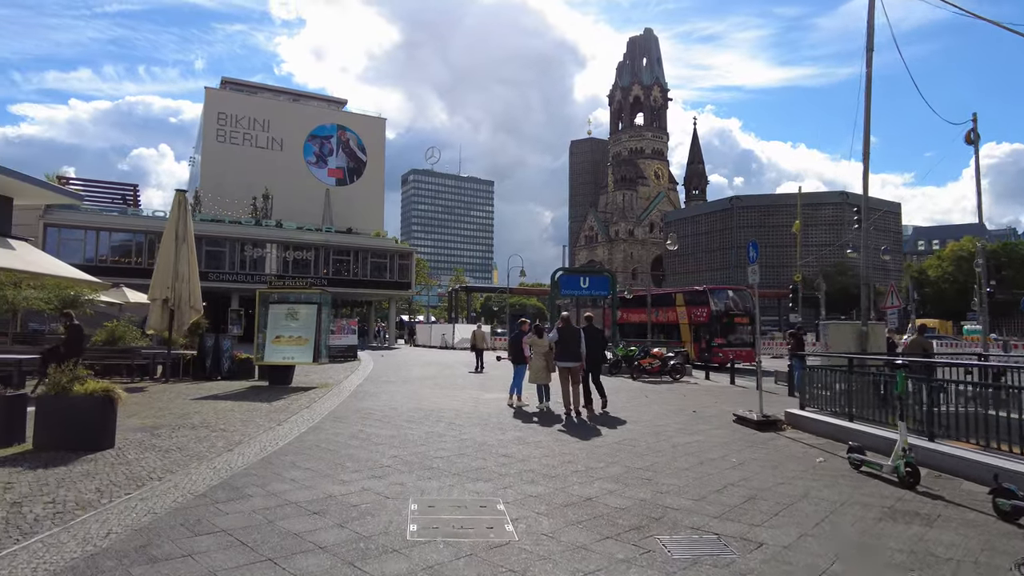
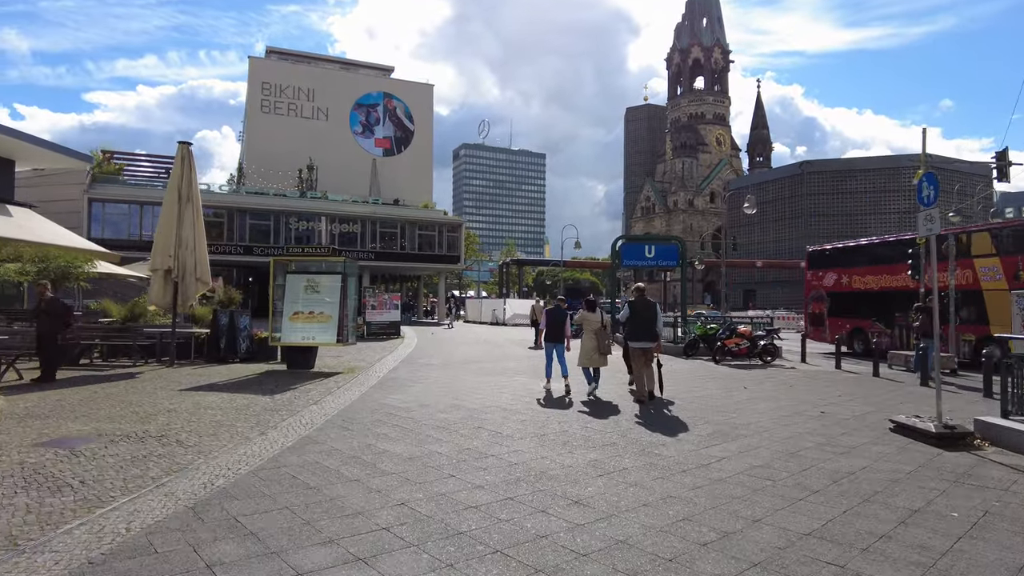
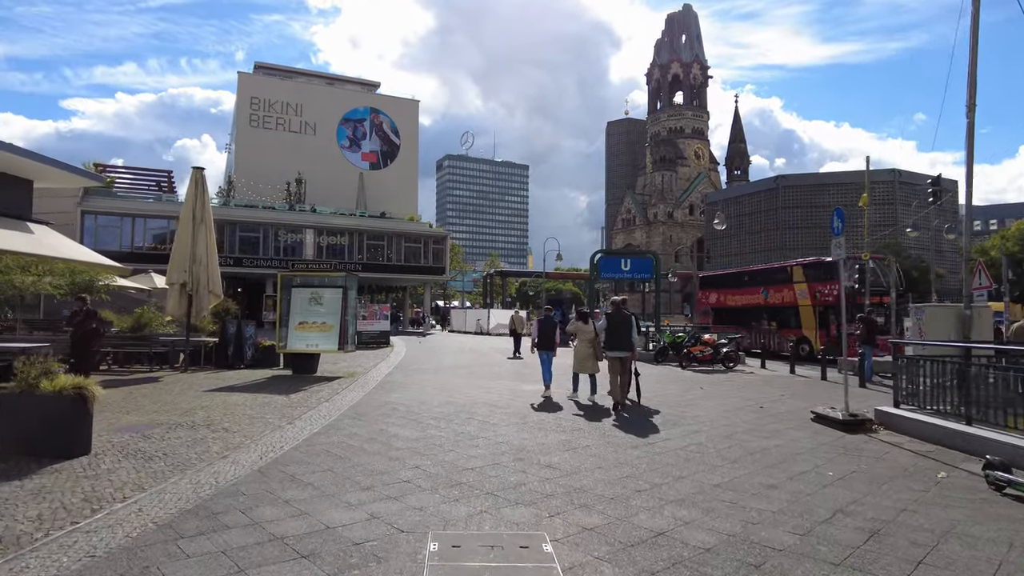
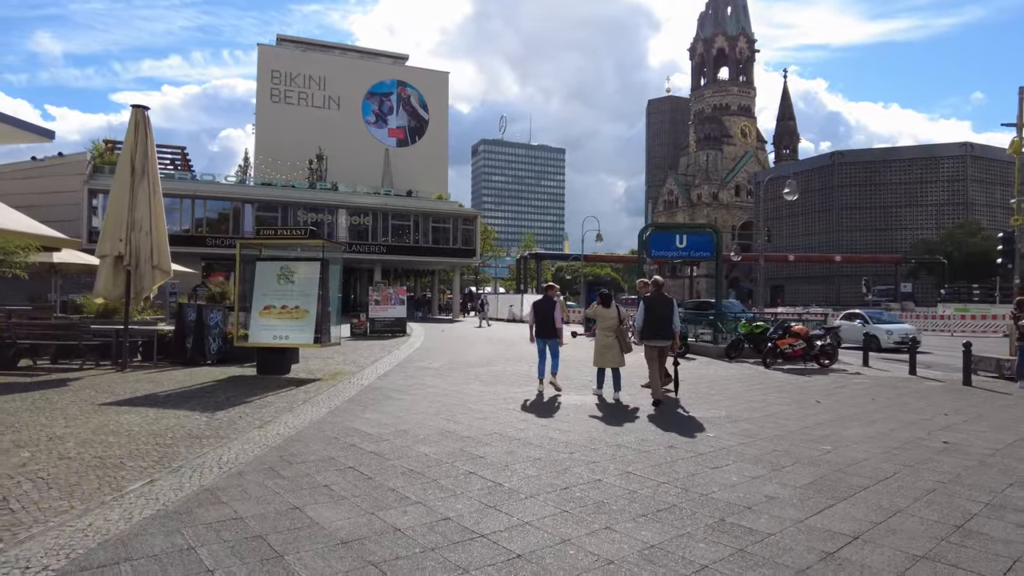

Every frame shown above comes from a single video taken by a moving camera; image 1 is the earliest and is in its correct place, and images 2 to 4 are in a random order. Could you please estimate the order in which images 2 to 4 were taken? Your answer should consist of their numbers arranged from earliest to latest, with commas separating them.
3, 2, 4
